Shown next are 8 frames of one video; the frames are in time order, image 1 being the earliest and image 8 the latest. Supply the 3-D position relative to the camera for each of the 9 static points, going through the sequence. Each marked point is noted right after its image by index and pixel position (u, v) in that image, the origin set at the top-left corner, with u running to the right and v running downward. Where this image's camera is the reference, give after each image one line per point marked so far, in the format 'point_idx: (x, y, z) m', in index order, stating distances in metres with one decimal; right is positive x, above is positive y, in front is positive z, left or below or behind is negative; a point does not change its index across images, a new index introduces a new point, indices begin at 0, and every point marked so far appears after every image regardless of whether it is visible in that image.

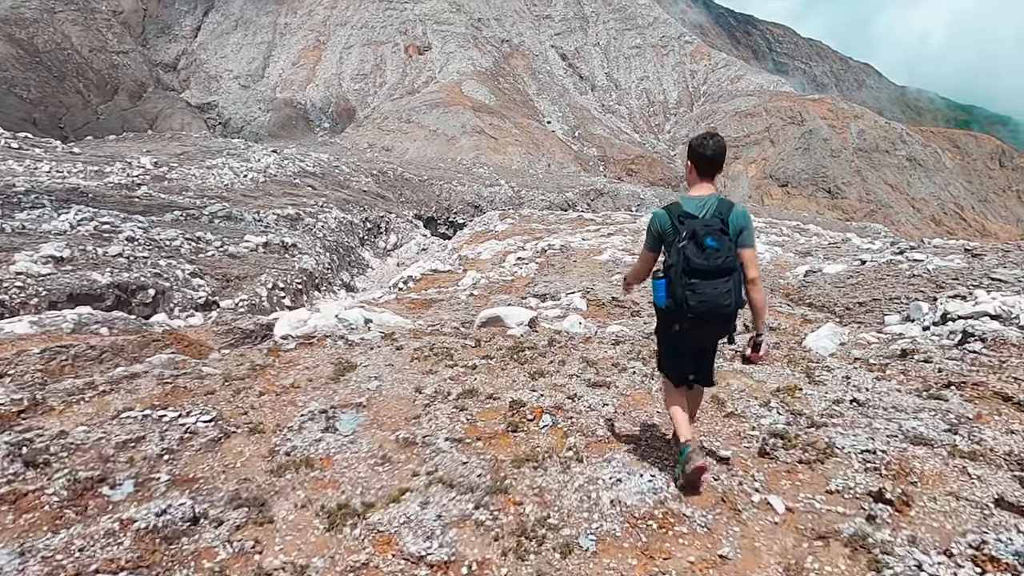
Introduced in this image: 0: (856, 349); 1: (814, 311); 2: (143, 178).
0: (+5.0, -0.9, +8.8) m
1: (+6.0, -0.5, +12.1) m
2: (-11.8, +3.5, +19.4) m
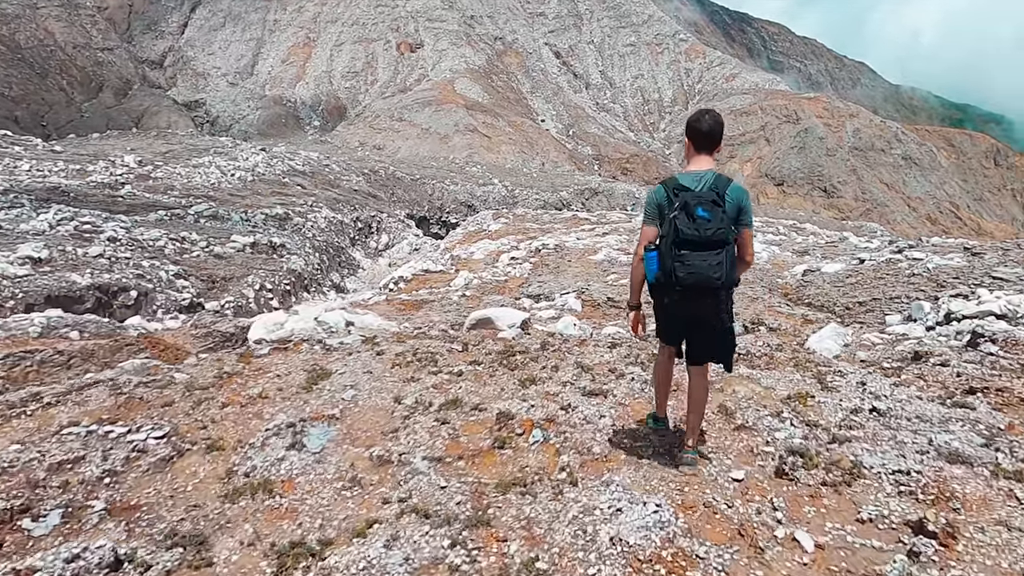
0: (+4.9, -0.9, +8.5) m
1: (+5.9, -0.4, +11.8) m
2: (-12.0, +3.5, +18.9) m
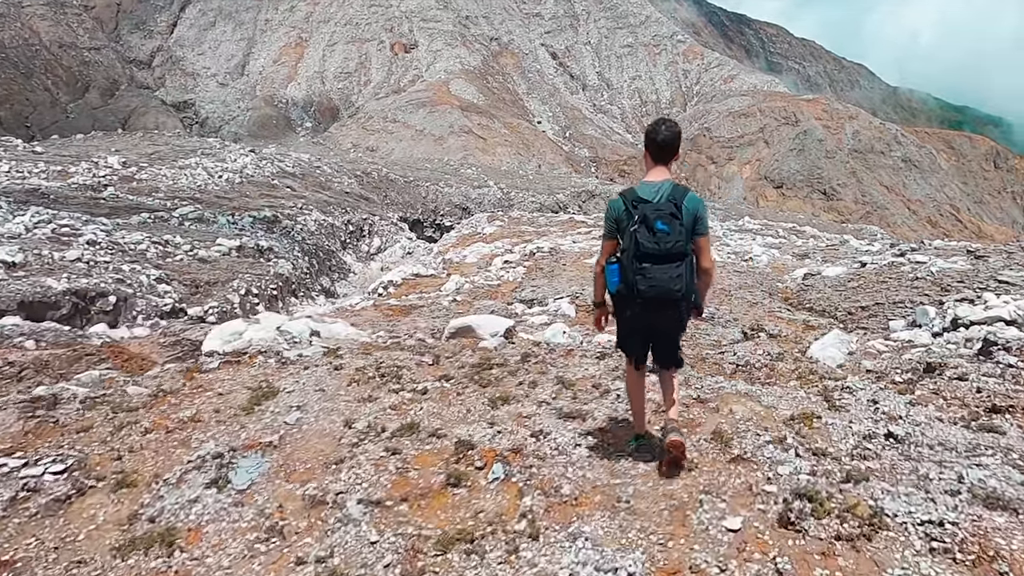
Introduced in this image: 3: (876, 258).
0: (+4.7, -1.0, +8.0) m
1: (+5.7, -0.5, +11.3) m
2: (-12.3, +3.4, +18.4) m
3: (+8.9, +0.7, +14.8) m
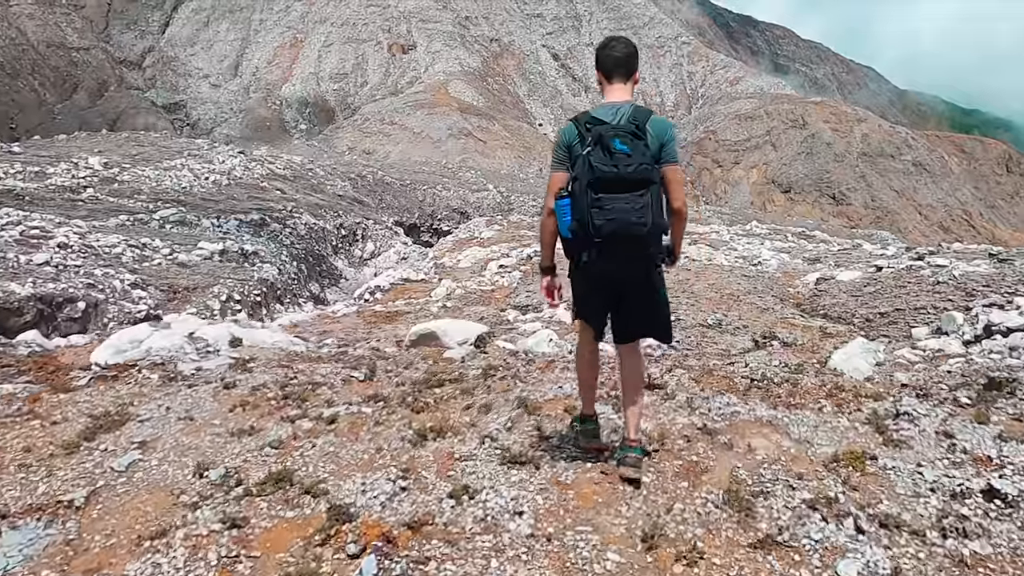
0: (+4.4, -1.0, +6.9) m
1: (+5.4, -0.6, +10.2) m
2: (-12.4, +3.2, +17.6) m
3: (+8.7, +0.6, +13.6) m
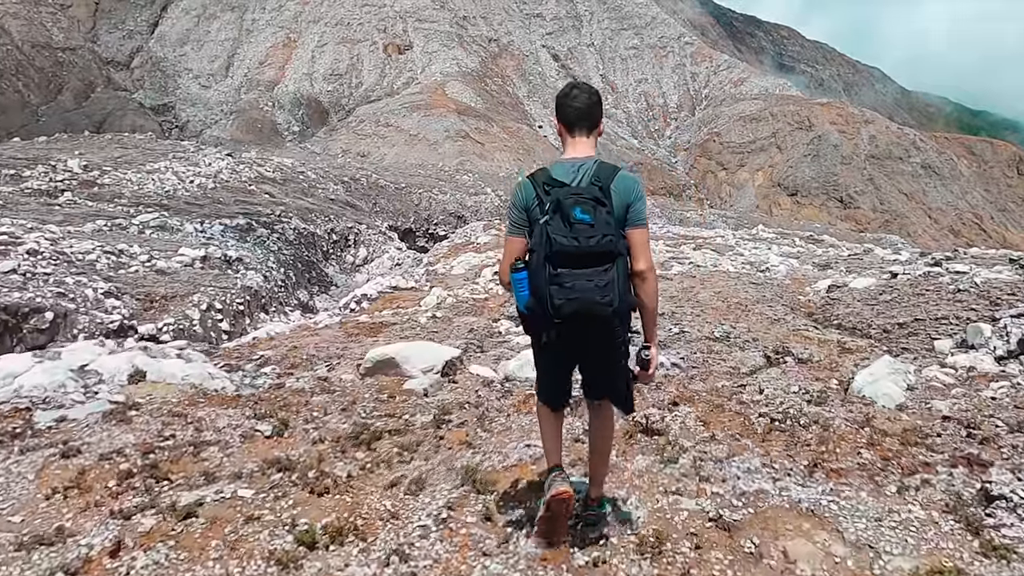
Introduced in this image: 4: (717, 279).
0: (+4.2, -1.2, +5.9) m
1: (+5.2, -0.8, +9.3) m
2: (-12.5, +2.9, +16.8) m
3: (+8.5, +0.4, +12.7) m
4: (+4.2, +0.2, +12.2) m
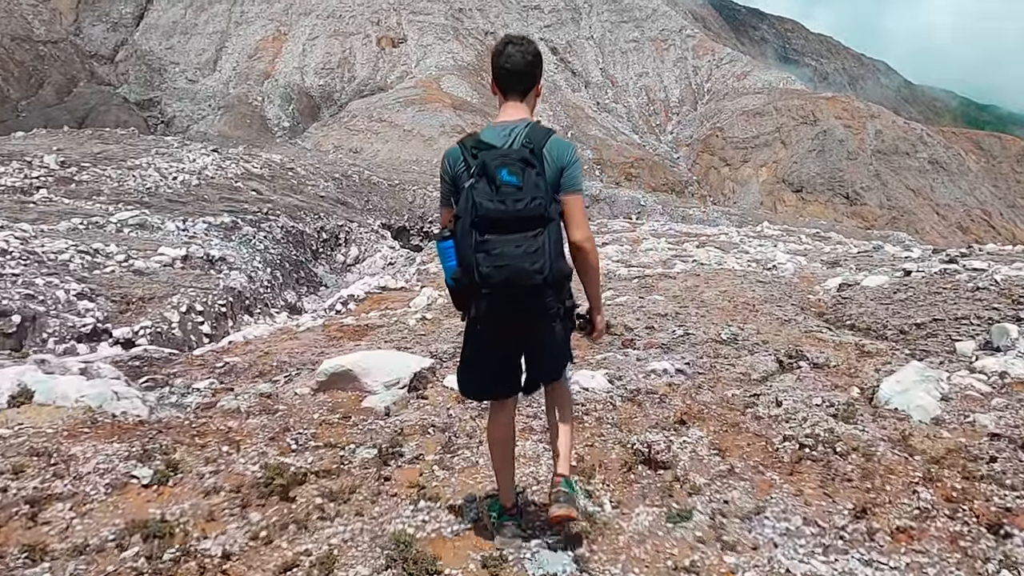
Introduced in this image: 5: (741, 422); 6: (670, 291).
0: (+4.1, -1.1, +5.2) m
1: (+5.1, -0.7, +8.5) m
2: (-12.7, +2.9, +16.0) m
3: (+8.4, +0.5, +11.9) m
4: (+4.0, +0.2, +11.4) m
5: (+1.8, -1.1, +4.7) m
6: (+2.8, 0.0, +10.5) m
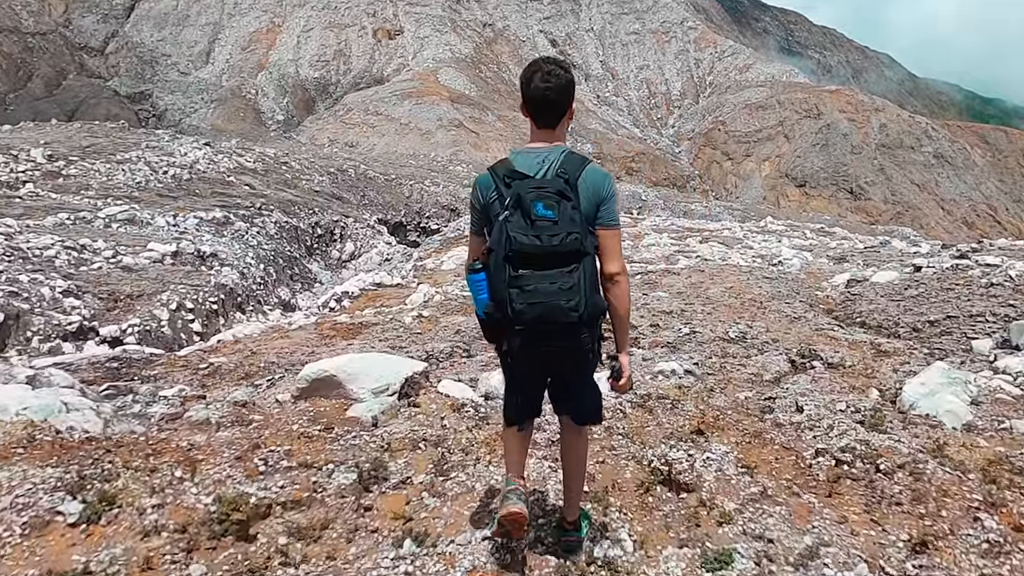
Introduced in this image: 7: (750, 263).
0: (+4.1, -1.1, +4.8) m
1: (+5.1, -0.7, +8.1) m
2: (-12.7, +3.0, +15.5) m
3: (+8.4, +0.6, +11.5) m
4: (+4.0, +0.3, +11.0) m
5: (+1.8, -1.0, +4.3) m
6: (+2.8, 0.0, +10.1) m
7: (+4.9, +0.5, +12.1) m
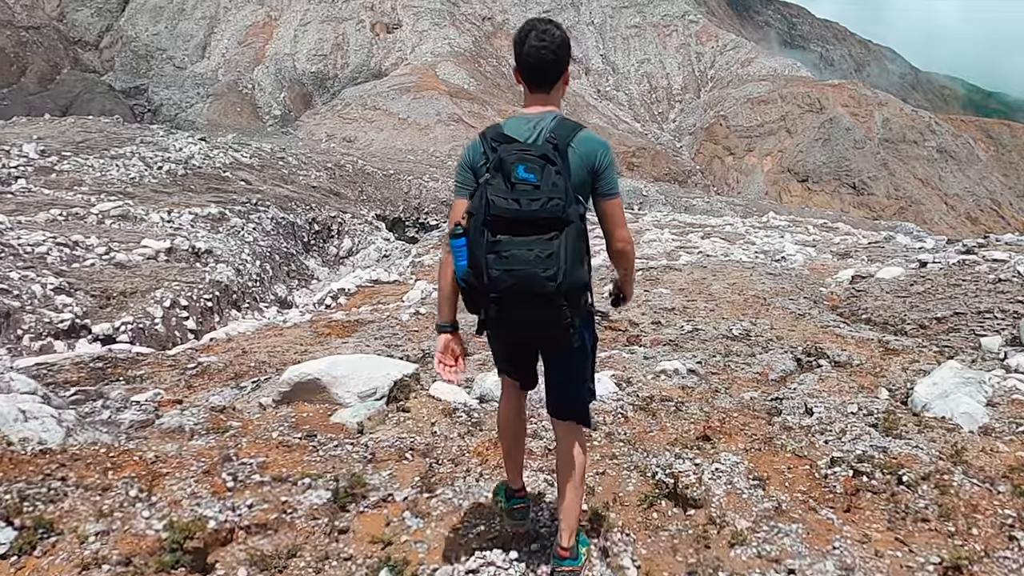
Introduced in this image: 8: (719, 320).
0: (+4.0, -1.1, +4.5) m
1: (+5.1, -0.6, +7.9) m
2: (-12.7, +3.1, +15.3) m
3: (+8.3, +0.6, +11.2) m
4: (+4.0, +0.3, +10.8) m
5: (+1.8, -1.0, +4.1) m
6: (+2.7, +0.1, +9.9) m
7: (+4.9, +0.6, +11.8) m
8: (+2.8, -0.4, +7.9) m
